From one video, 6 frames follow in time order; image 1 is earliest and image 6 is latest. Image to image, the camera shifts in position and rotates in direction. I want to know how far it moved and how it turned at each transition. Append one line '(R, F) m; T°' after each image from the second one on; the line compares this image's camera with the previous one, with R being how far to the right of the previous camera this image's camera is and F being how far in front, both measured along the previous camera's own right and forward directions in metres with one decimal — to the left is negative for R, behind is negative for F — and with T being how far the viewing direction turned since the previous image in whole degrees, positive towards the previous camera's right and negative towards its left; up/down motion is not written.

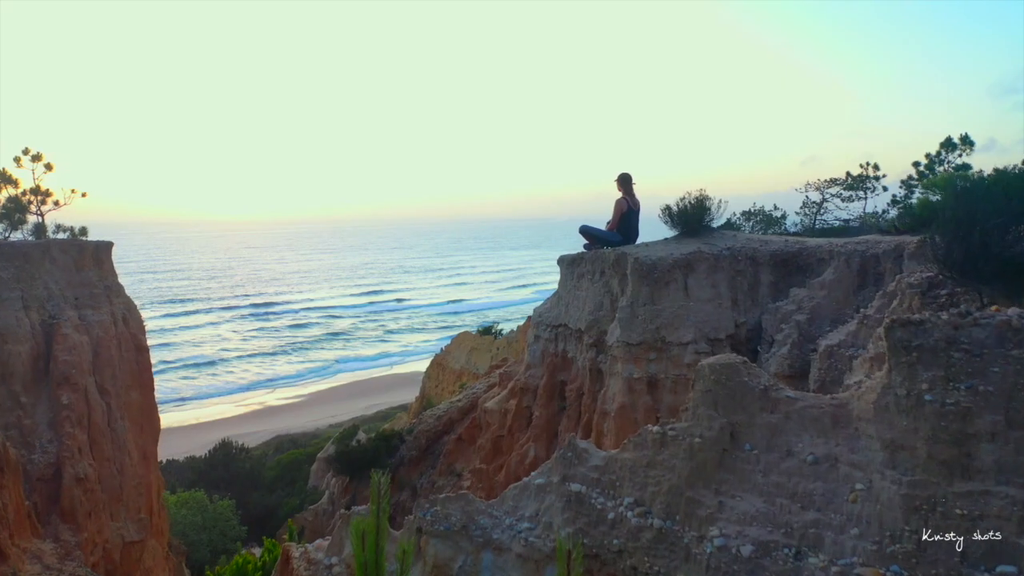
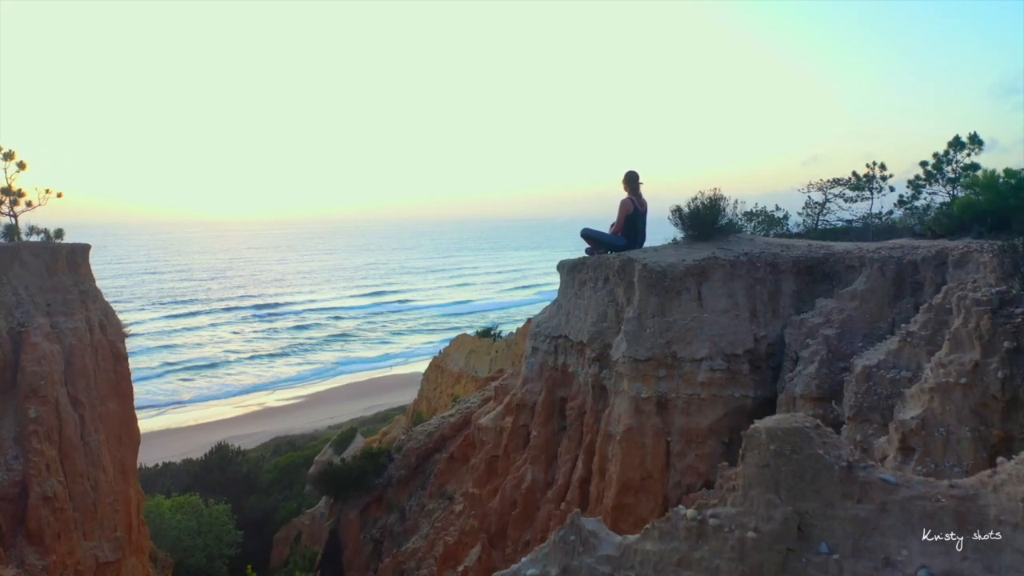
(+0.1, +1.0) m; 0°
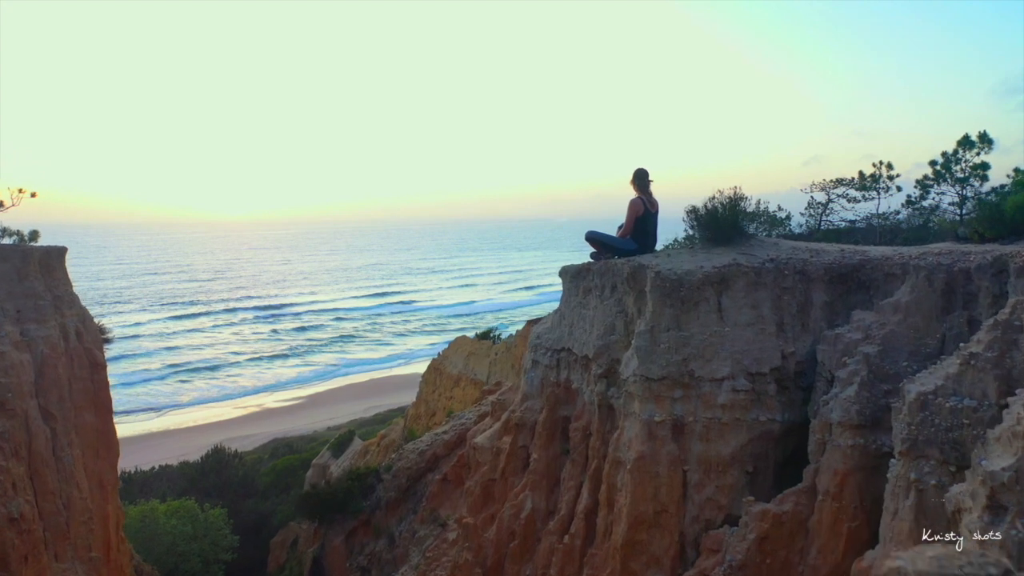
(0.0, +1.0) m; 0°
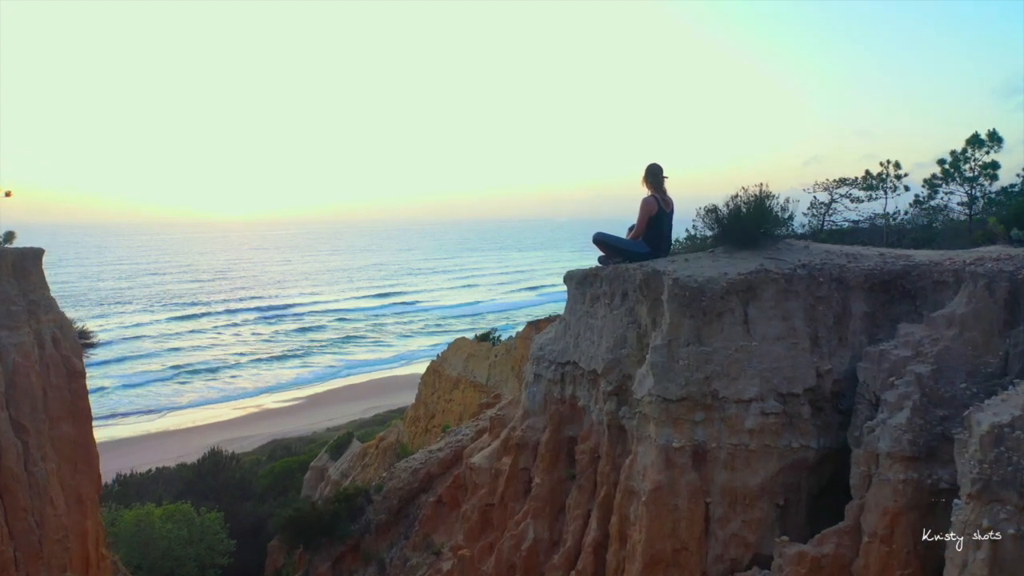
(0.0, +0.9) m; 0°
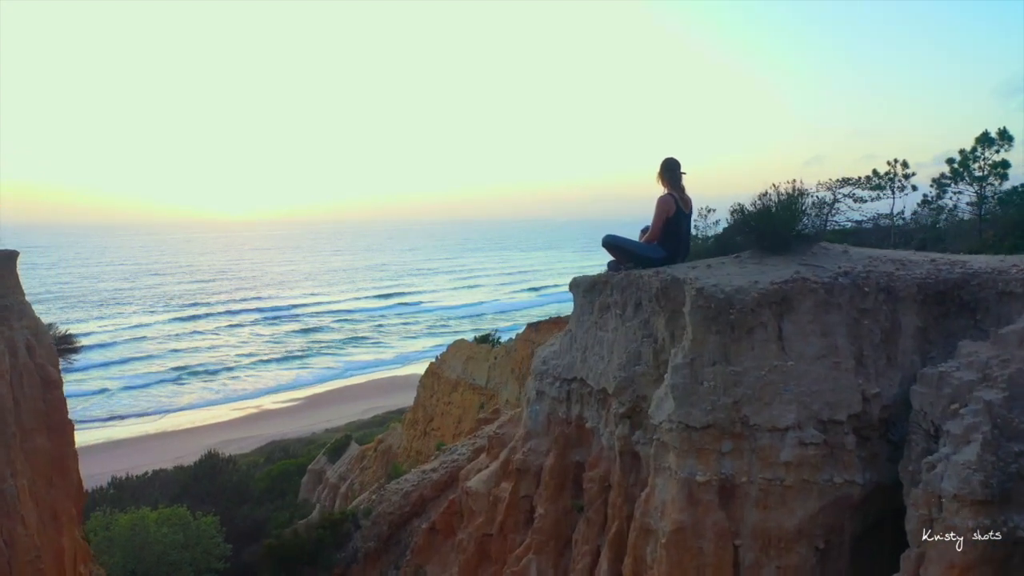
(0.0, +0.9) m; 0°
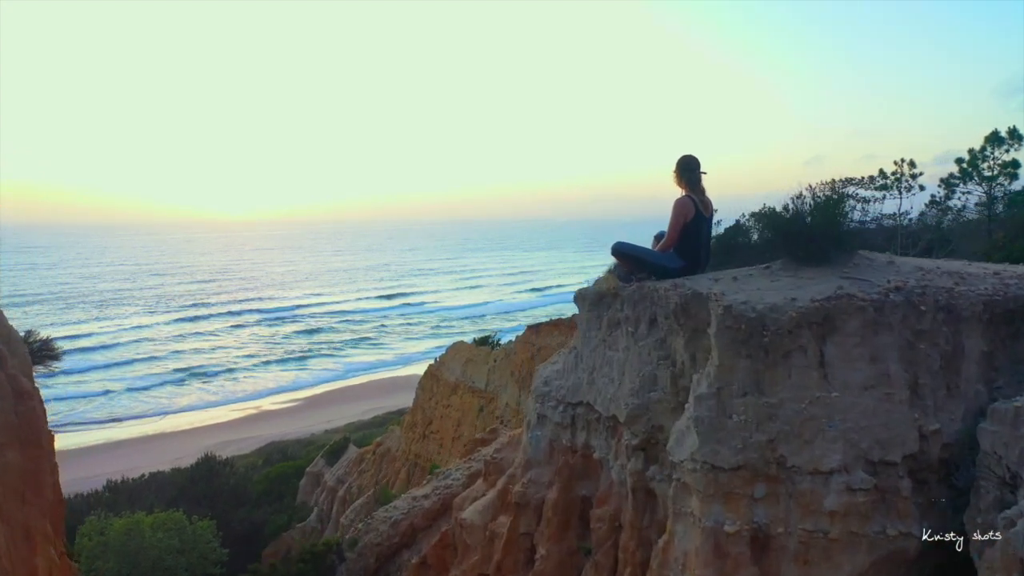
(0.0, +0.9) m; 0°
